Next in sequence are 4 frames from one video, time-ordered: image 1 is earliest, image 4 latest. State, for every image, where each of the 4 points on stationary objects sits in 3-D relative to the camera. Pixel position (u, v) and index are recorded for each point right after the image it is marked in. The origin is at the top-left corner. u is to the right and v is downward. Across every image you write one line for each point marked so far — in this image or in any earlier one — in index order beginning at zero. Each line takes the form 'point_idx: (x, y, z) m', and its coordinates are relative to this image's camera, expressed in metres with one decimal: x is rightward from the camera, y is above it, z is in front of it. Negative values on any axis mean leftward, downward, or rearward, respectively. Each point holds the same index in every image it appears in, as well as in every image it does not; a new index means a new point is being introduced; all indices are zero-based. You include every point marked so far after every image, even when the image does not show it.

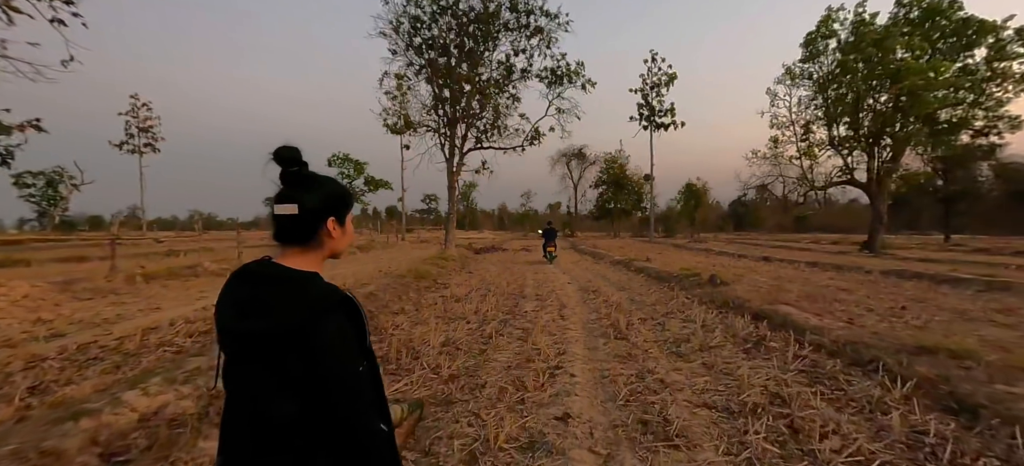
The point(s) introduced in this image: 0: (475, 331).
0: (-0.7, -1.8, +7.5) m
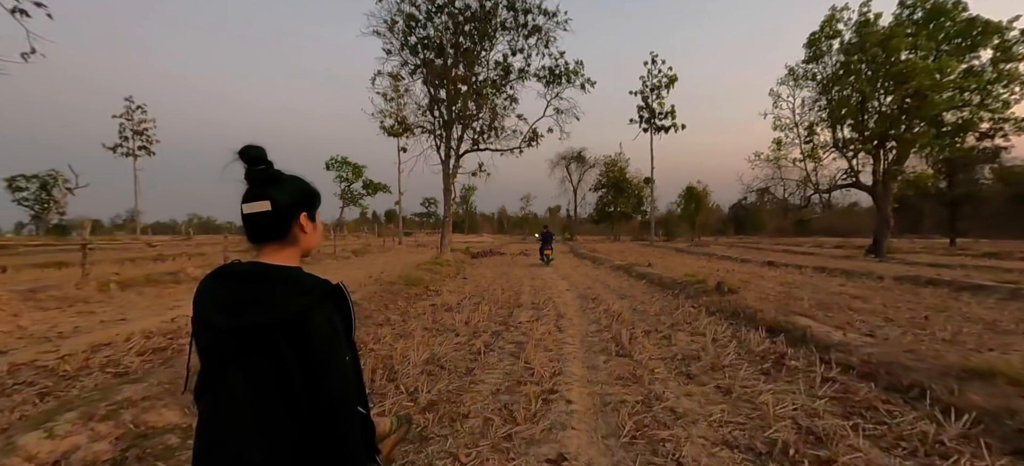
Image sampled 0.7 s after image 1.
0: (-0.8, -1.9, +6.8) m
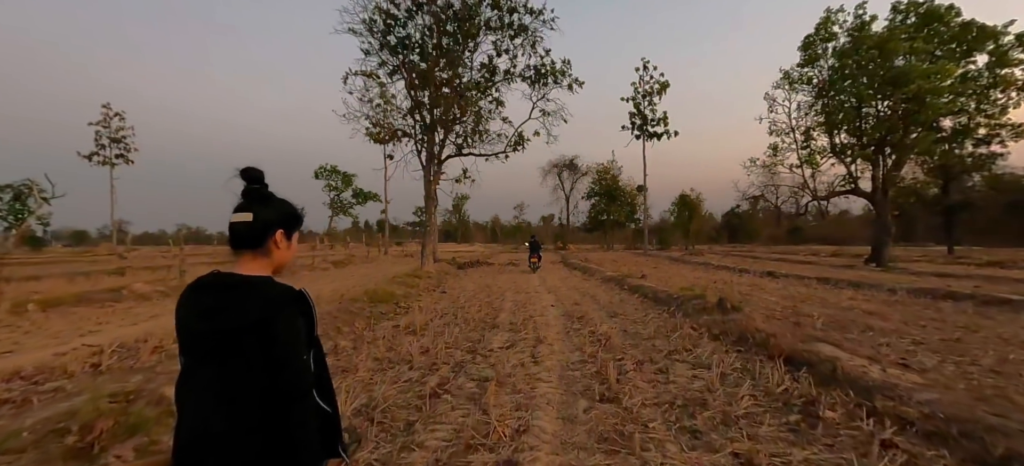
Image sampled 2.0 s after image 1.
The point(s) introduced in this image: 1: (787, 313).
0: (-1.4, -2.1, +5.5) m
1: (+6.9, -2.0, +10.1) m
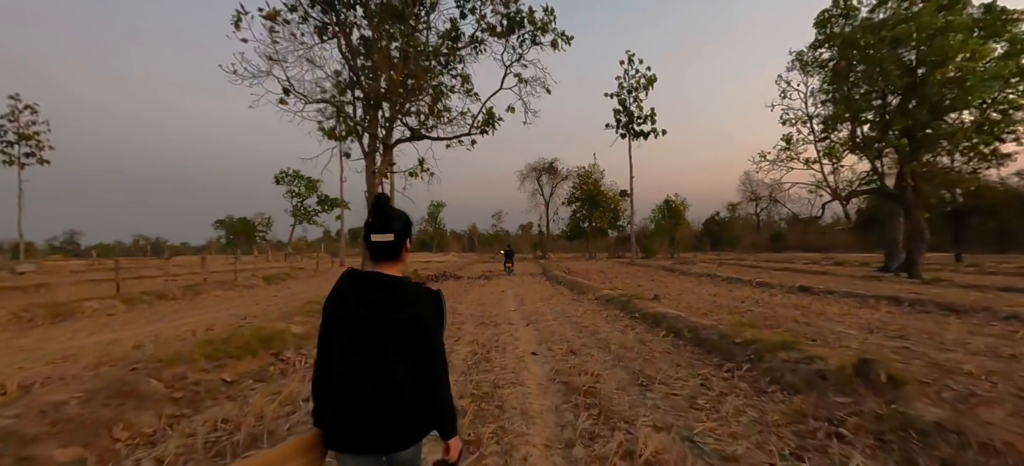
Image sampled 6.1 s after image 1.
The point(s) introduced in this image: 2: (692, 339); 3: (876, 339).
0: (-1.8, -2.0, +0.8) m
1: (+6.2, -2.0, +5.9) m
2: (+3.3, -1.9, +7.4) m
3: (+7.5, -2.1, +8.2) m
